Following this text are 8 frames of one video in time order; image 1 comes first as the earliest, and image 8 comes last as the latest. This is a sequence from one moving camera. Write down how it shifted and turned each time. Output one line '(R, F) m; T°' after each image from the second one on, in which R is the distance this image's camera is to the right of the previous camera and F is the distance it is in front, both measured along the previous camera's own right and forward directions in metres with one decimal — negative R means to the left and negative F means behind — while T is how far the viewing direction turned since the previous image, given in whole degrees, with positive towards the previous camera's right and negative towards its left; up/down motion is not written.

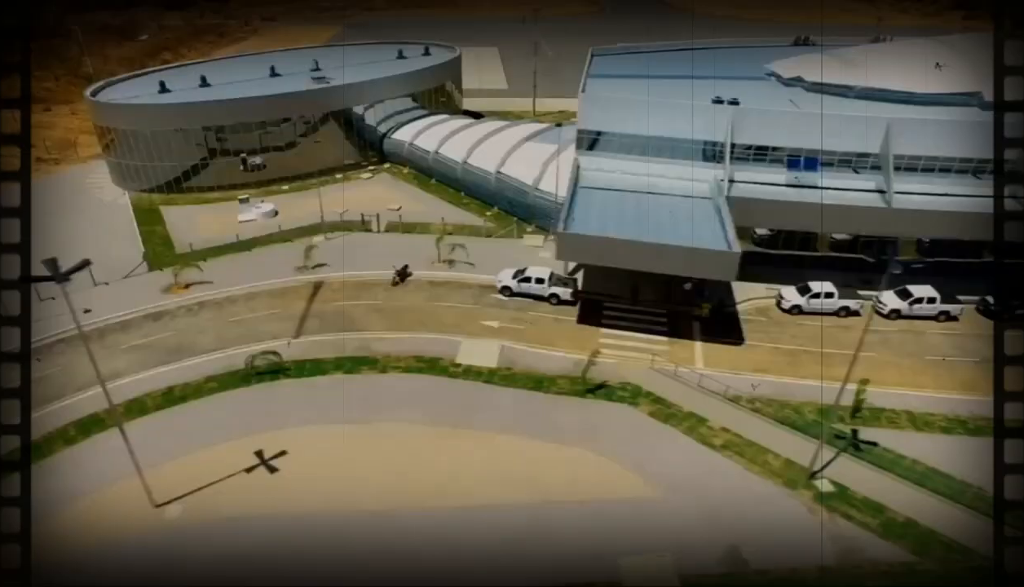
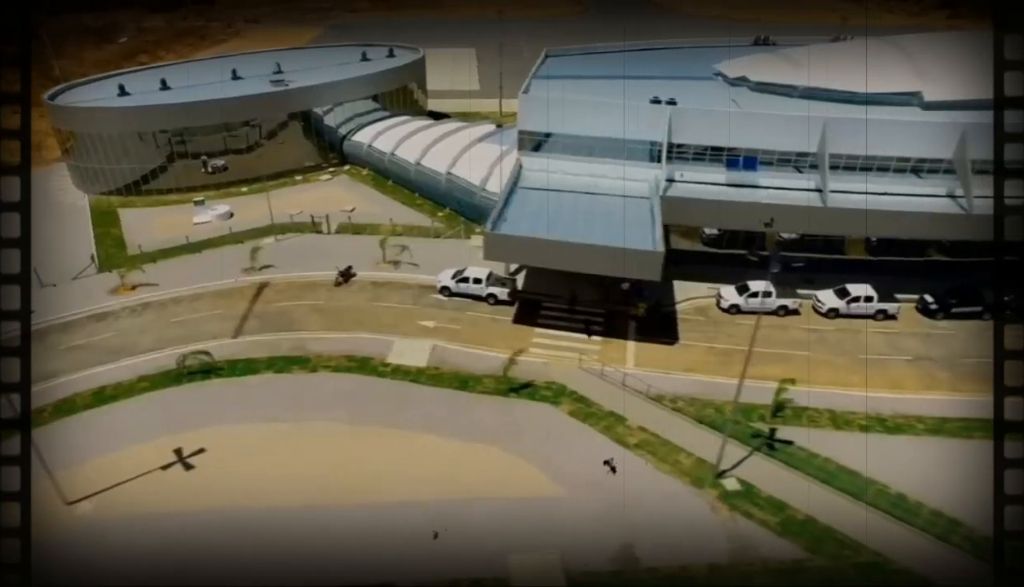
(+0.5, 0.0) m; -1°
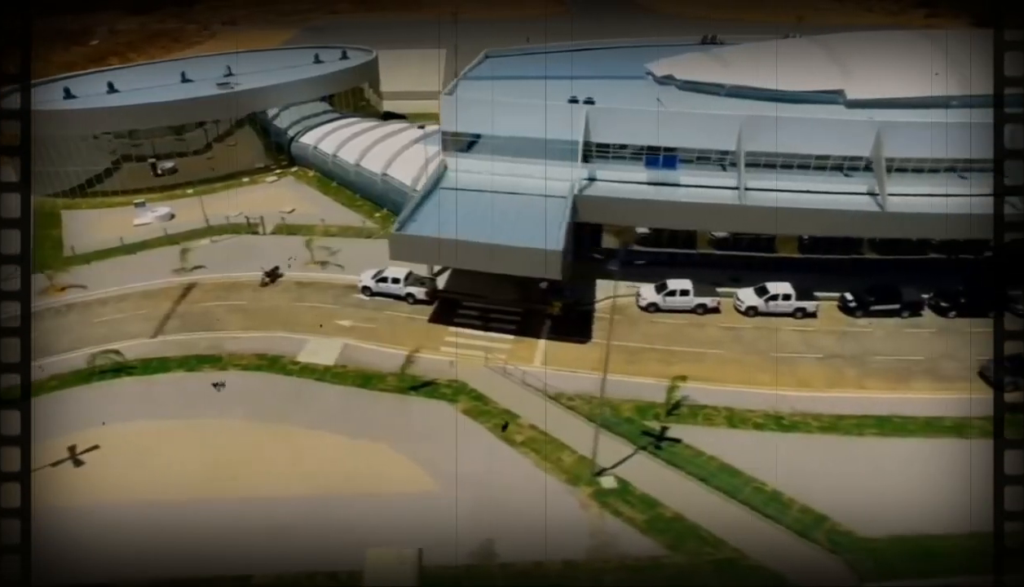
(+0.7, 0.0) m; -1°
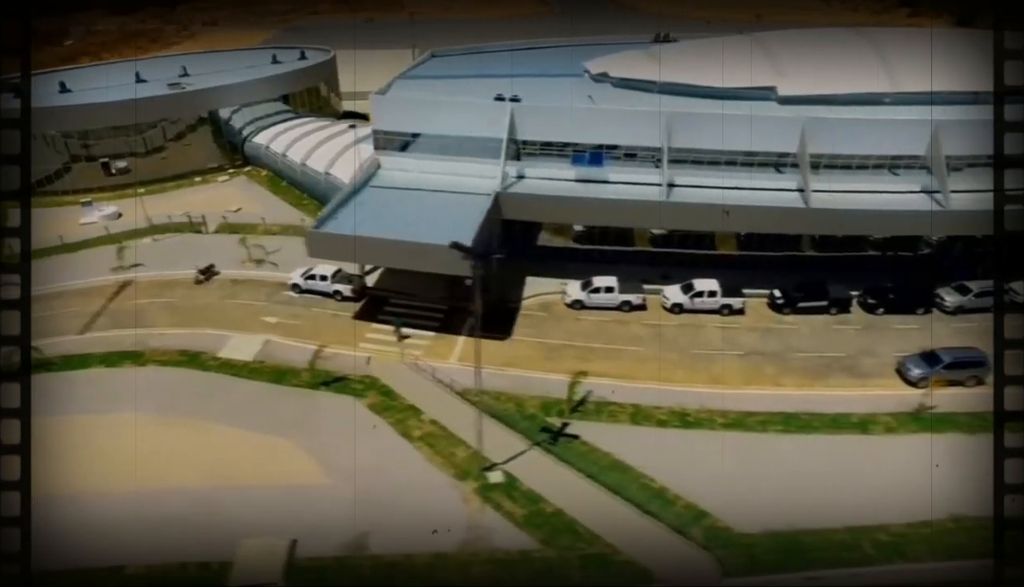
(+0.6, 0.0) m; -1°
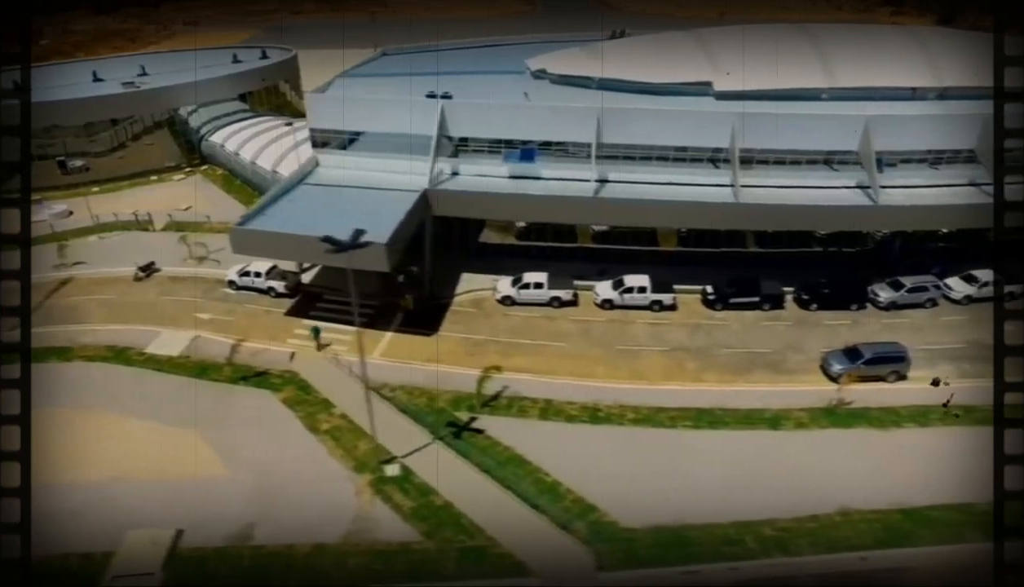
(+0.6, 0.0) m; -1°
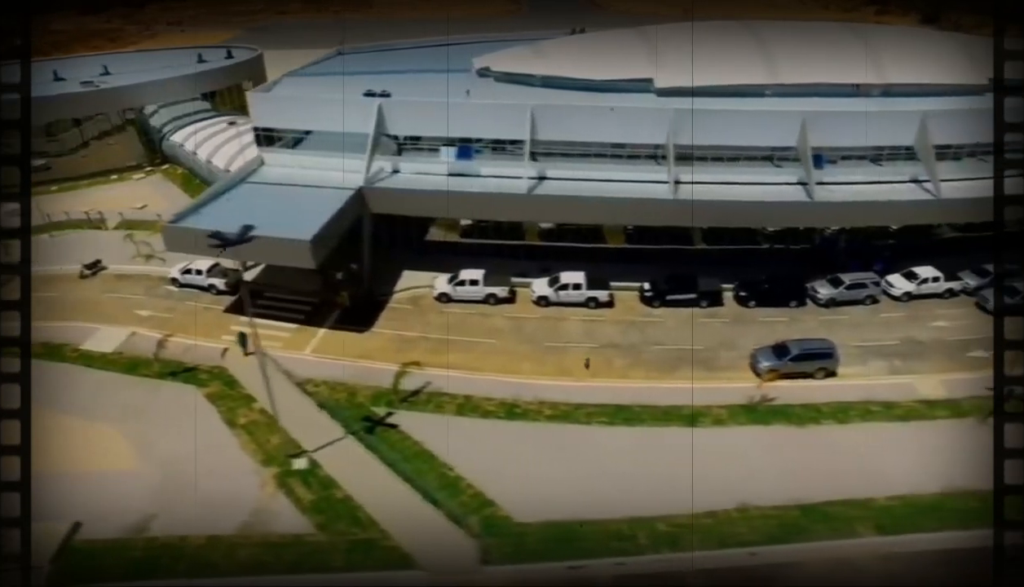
(+0.5, 0.0) m; -1°
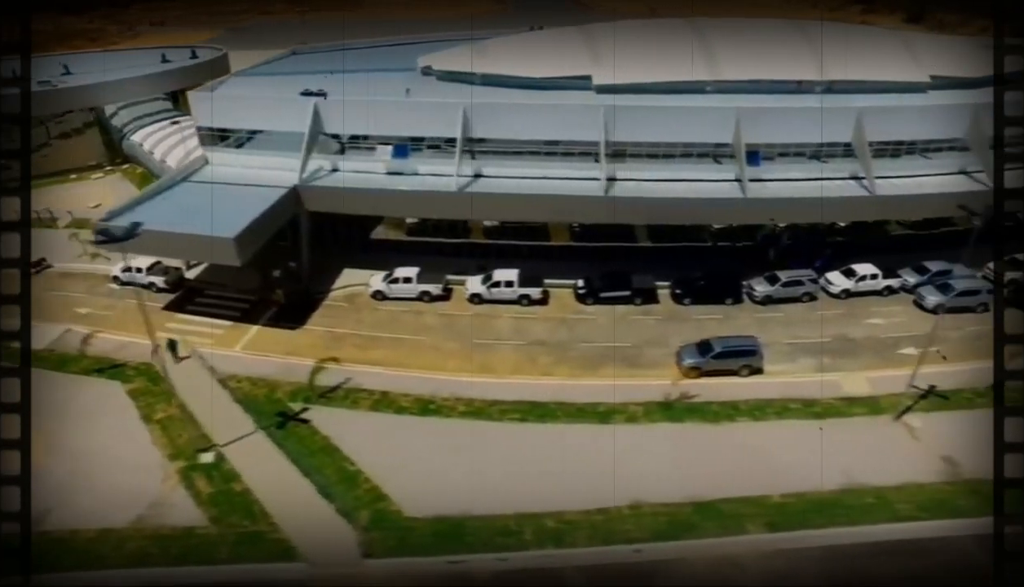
(+0.6, 0.0) m; -1°
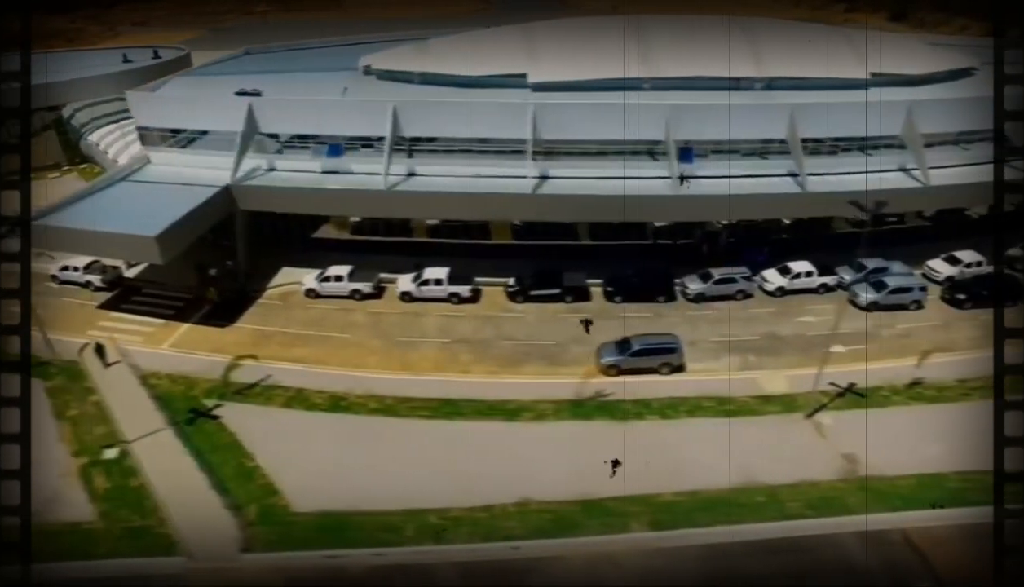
(+0.6, 0.0) m; -1°
